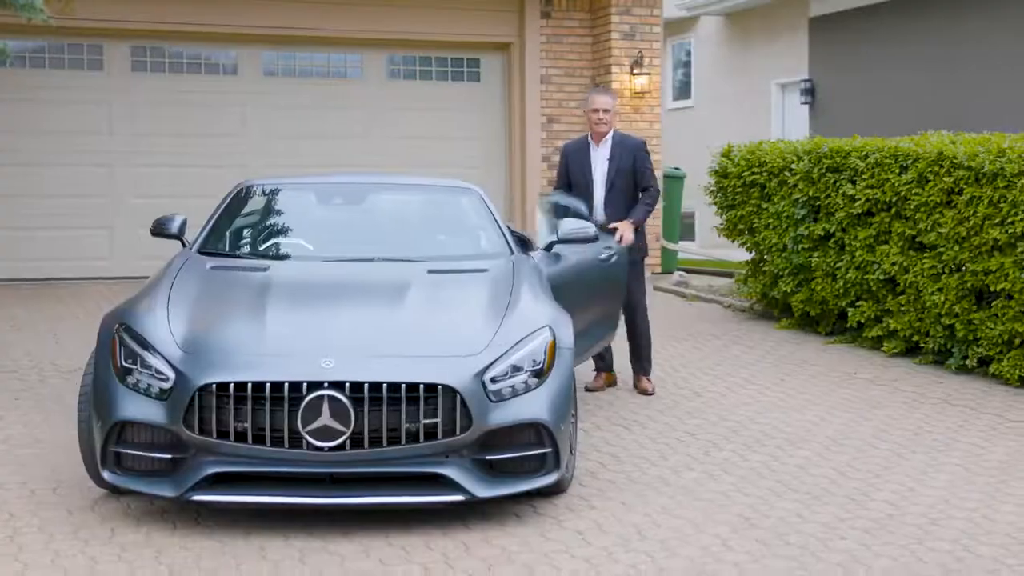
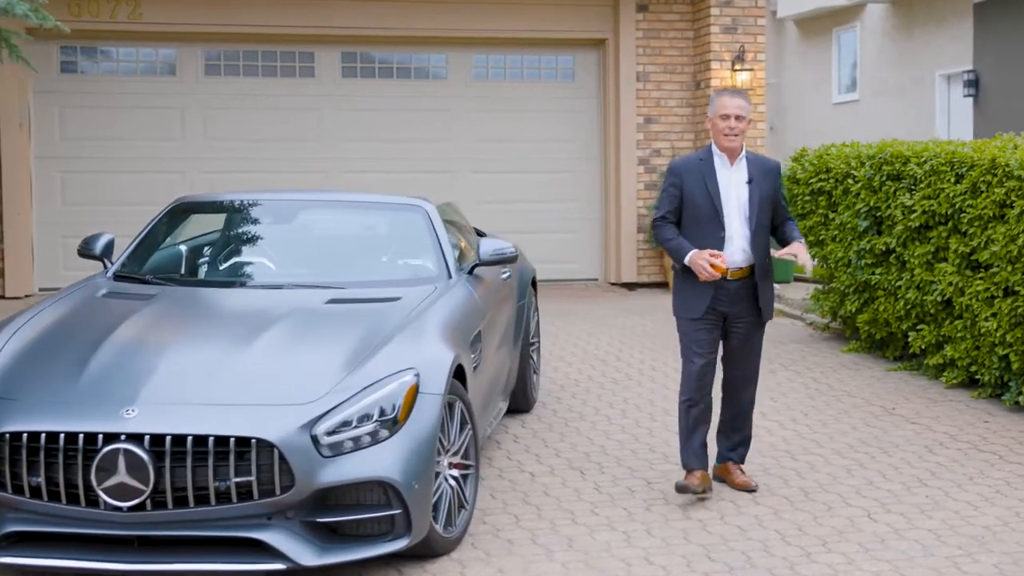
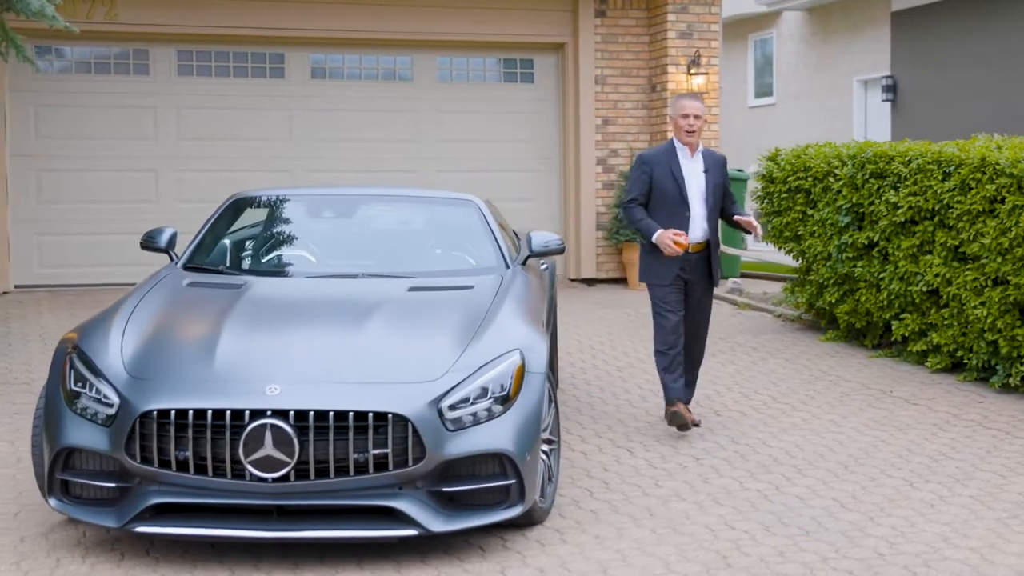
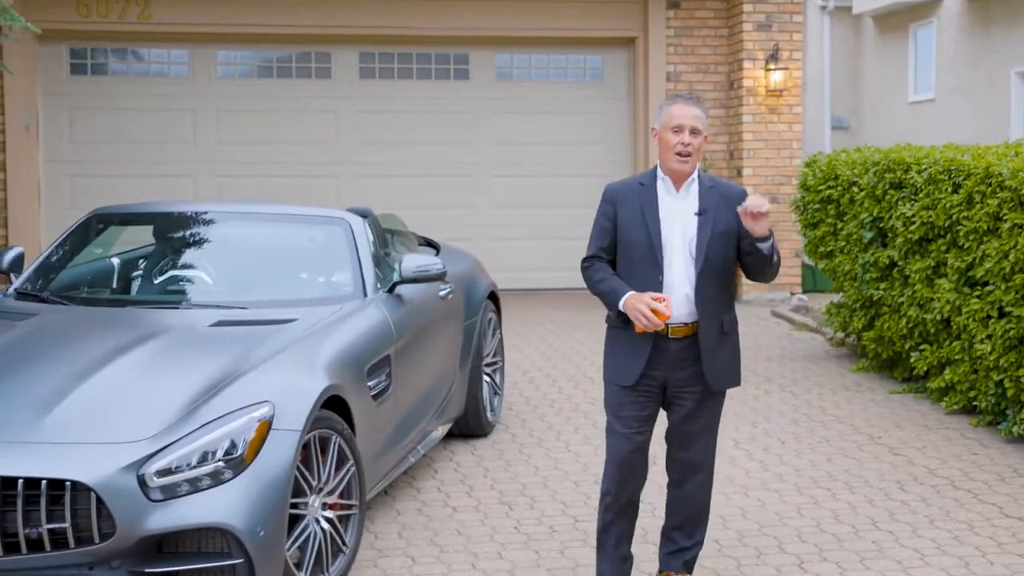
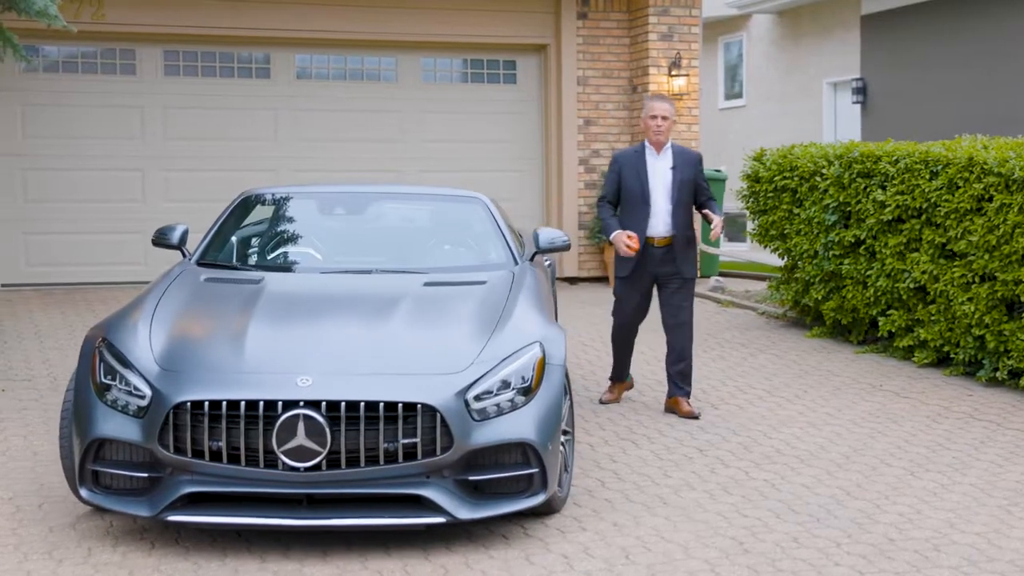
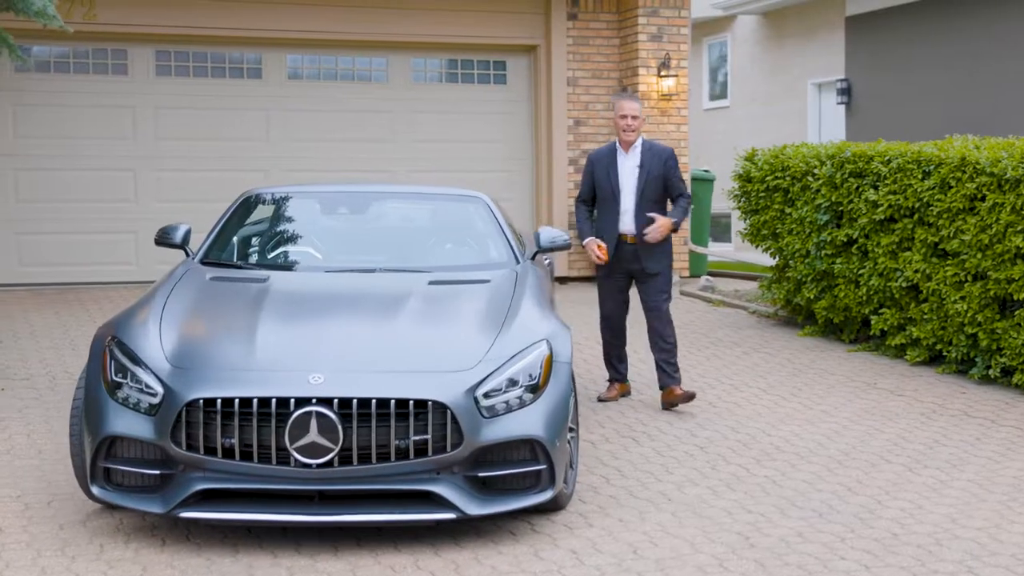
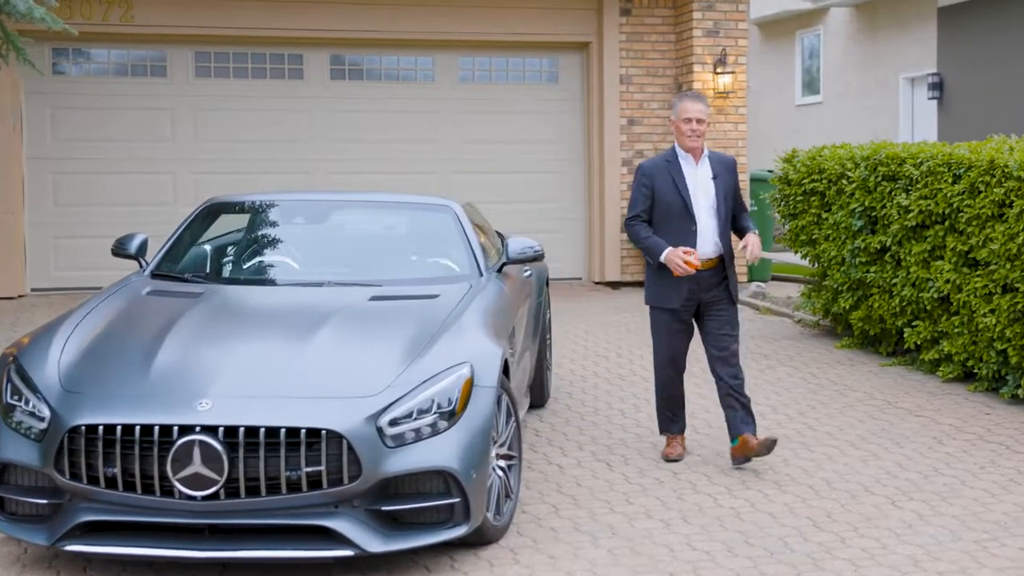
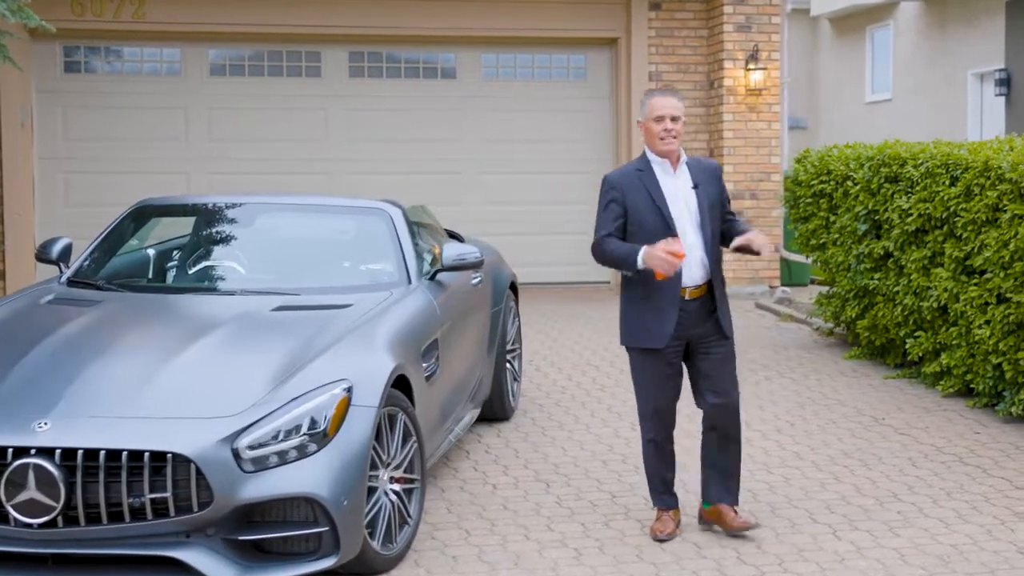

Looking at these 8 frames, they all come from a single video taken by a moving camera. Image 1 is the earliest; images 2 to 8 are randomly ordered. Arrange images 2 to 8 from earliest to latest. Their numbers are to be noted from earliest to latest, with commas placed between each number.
6, 5, 3, 7, 2, 8, 4
